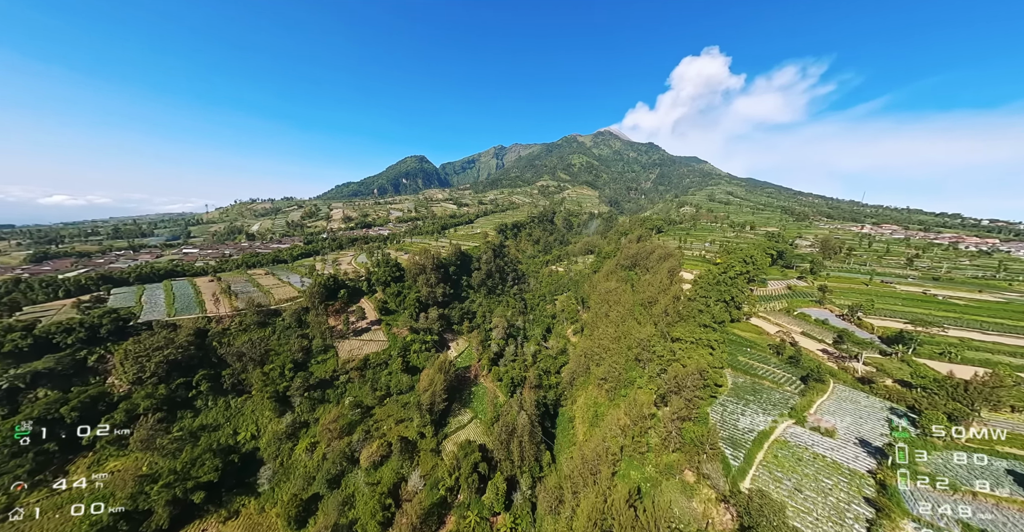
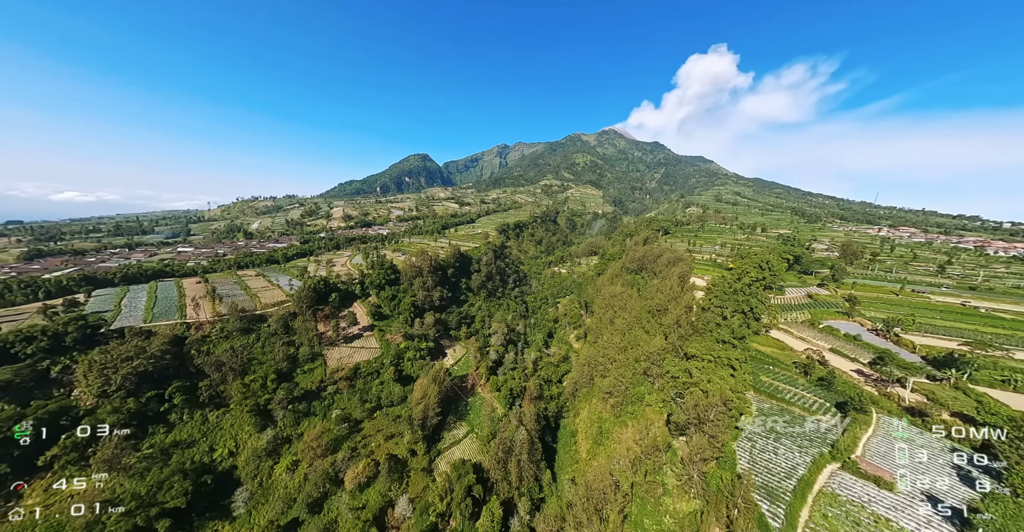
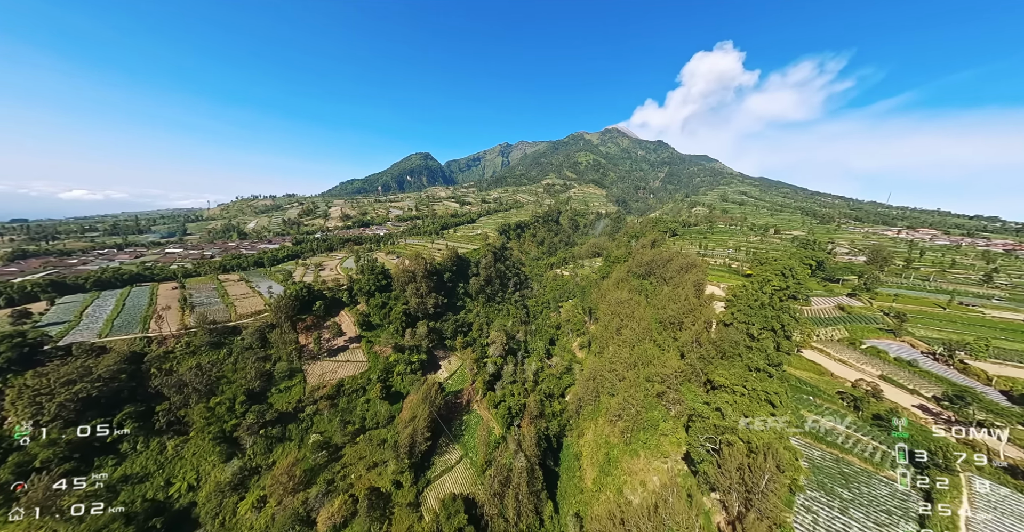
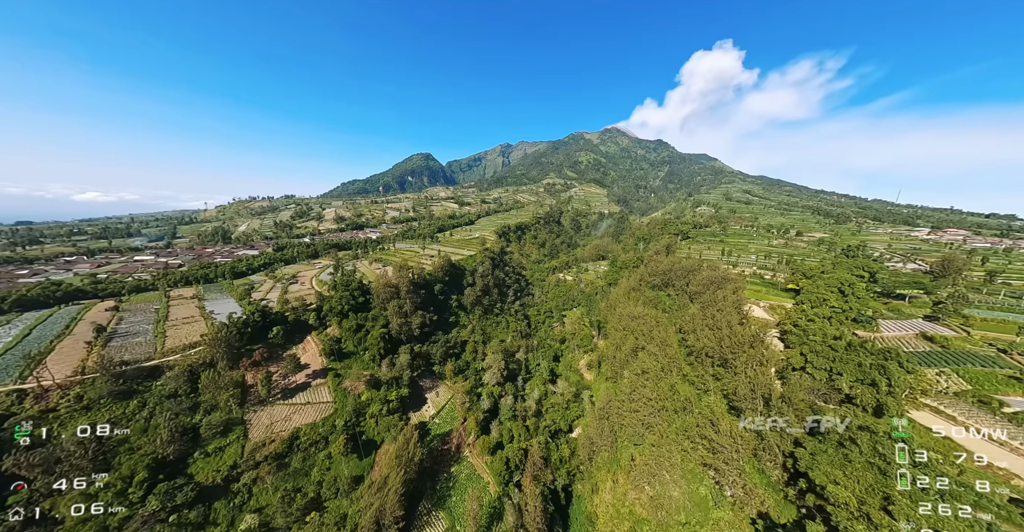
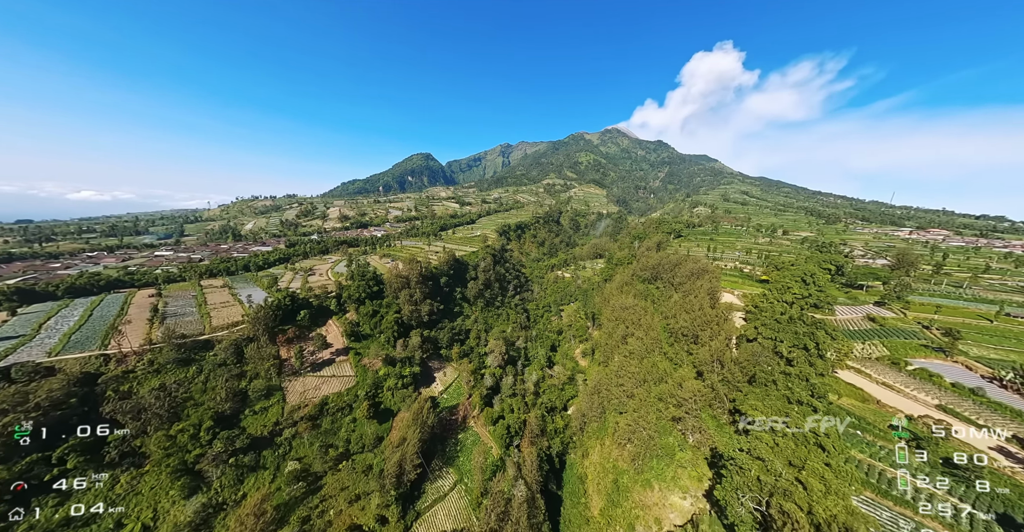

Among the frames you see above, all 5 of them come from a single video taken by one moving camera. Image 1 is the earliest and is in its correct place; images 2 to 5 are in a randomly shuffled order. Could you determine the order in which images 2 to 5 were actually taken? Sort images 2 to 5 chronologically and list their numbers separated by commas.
2, 3, 5, 4
